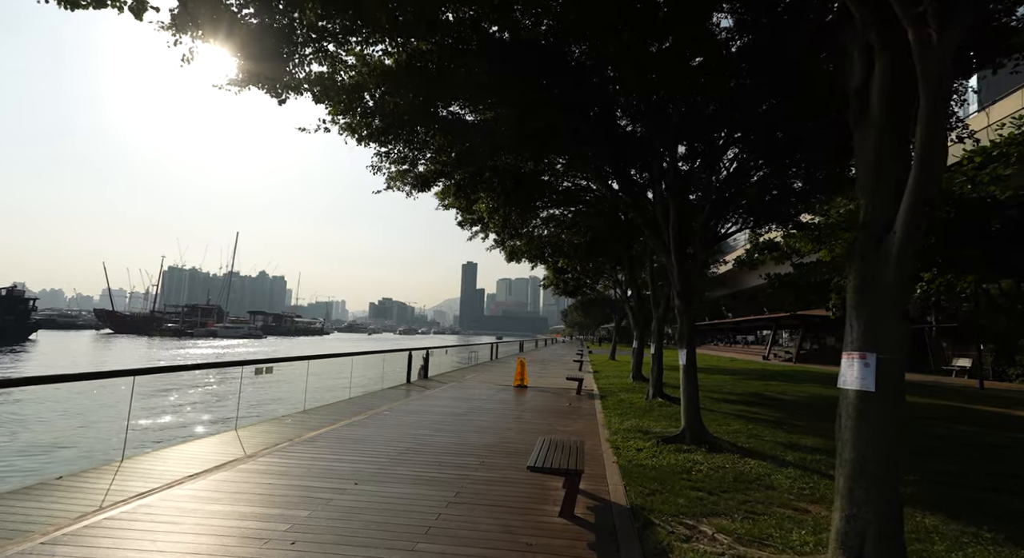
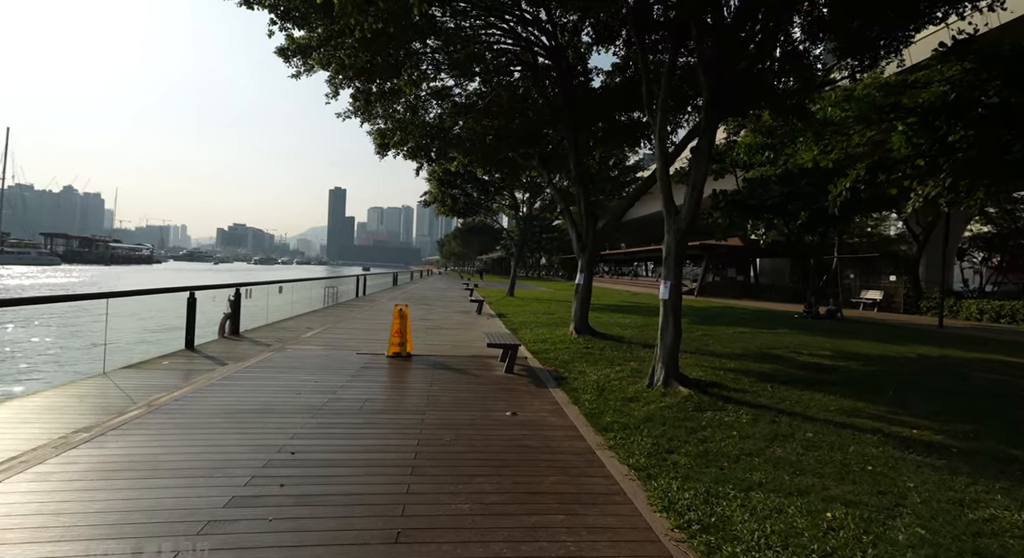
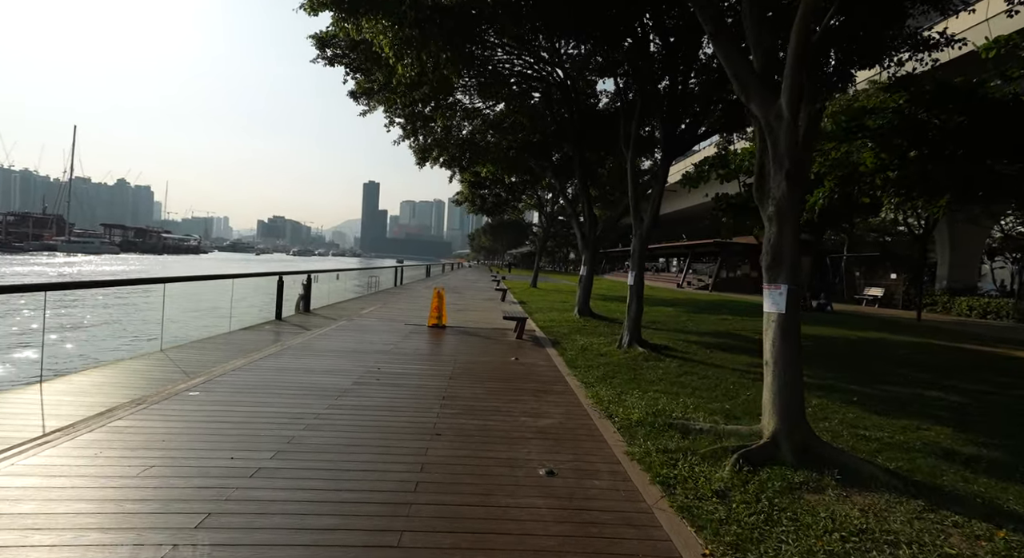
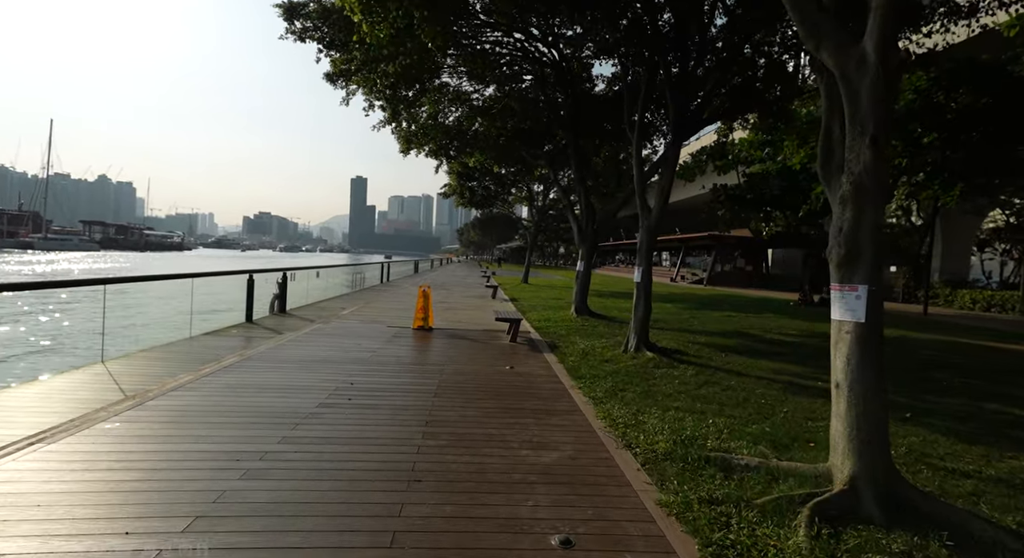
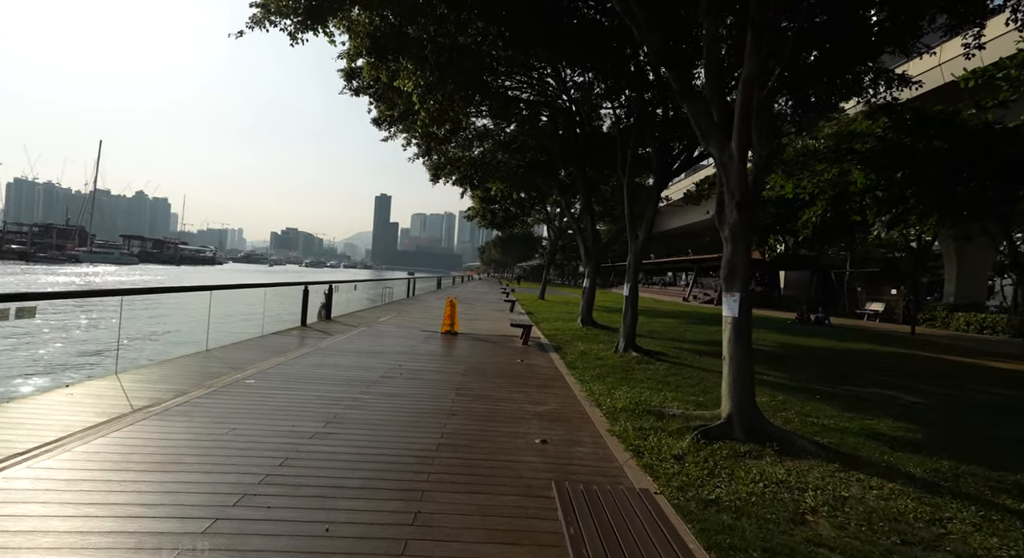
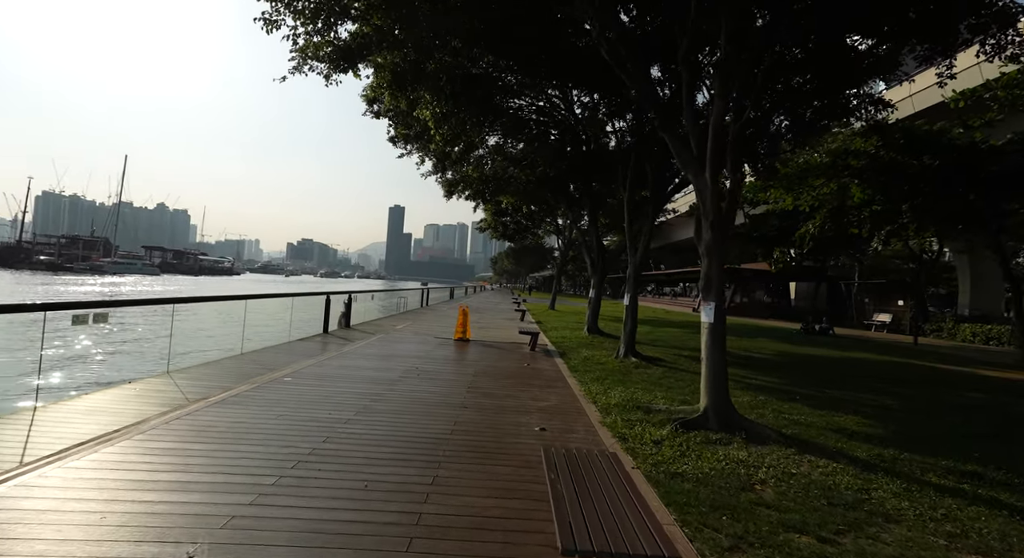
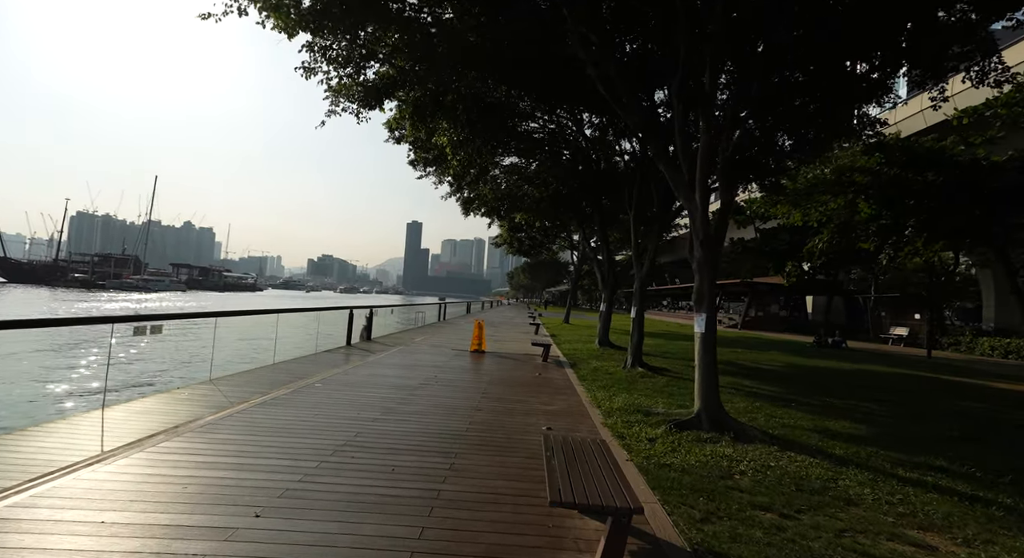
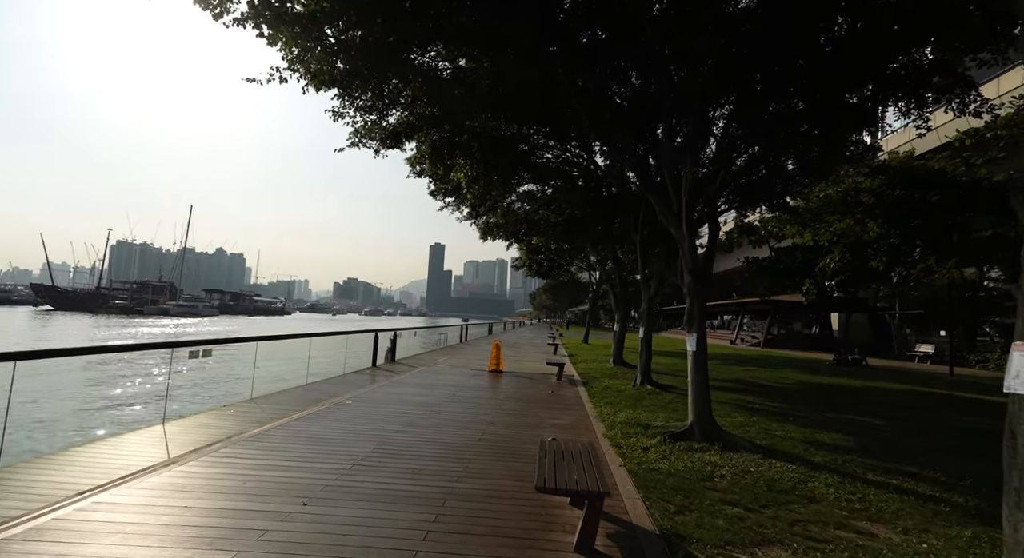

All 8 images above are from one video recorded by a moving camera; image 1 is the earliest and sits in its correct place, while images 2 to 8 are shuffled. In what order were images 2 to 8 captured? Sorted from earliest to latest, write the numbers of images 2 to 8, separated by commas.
8, 7, 6, 5, 3, 4, 2
